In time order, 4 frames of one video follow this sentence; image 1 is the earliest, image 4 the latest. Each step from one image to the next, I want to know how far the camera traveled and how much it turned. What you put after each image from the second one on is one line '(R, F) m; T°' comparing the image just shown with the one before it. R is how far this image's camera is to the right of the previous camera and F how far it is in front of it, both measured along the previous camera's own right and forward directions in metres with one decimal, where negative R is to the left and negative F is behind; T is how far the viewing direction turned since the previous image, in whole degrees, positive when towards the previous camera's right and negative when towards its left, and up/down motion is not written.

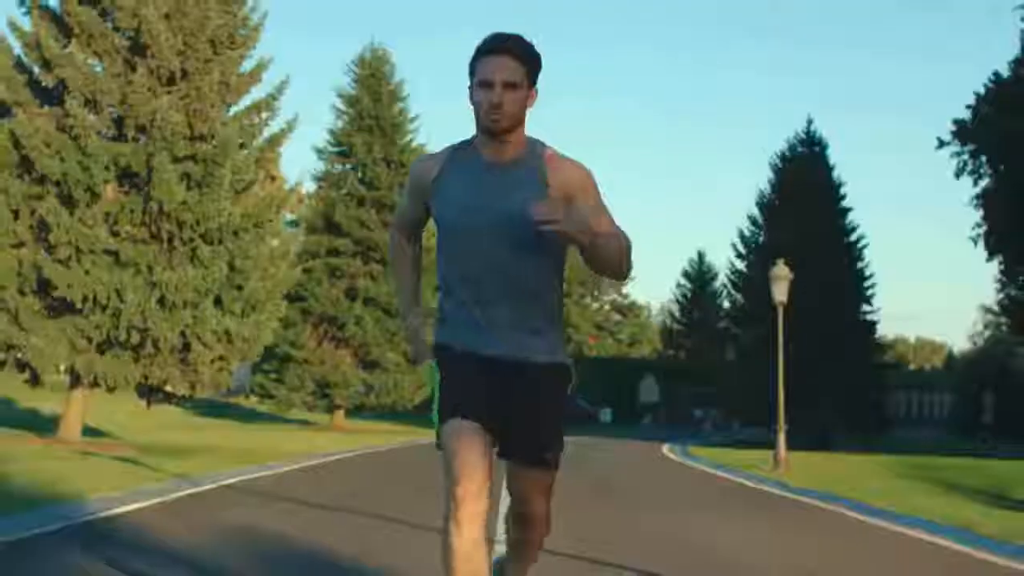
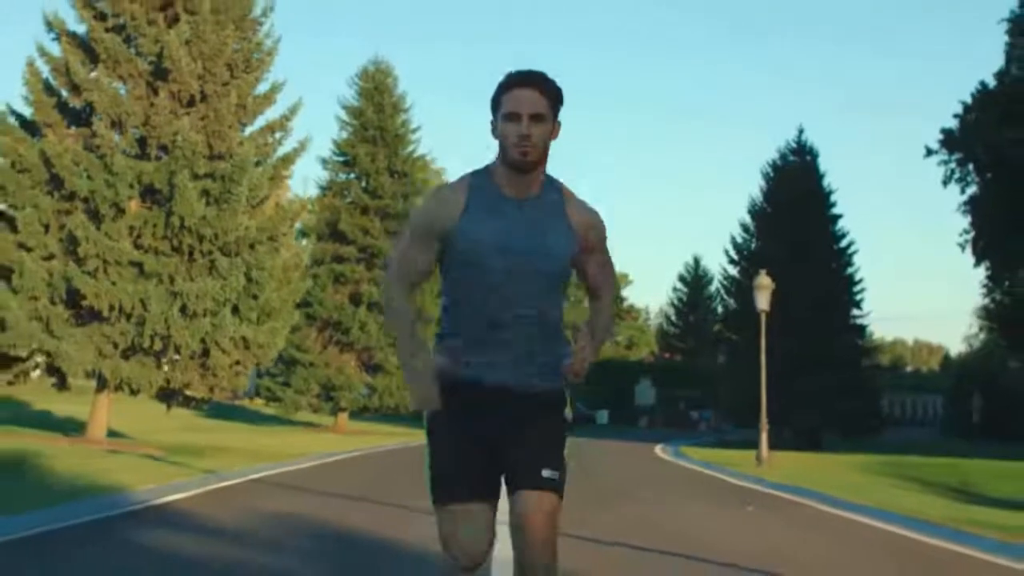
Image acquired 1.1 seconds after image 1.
(0.0, -1.5) m; 0°
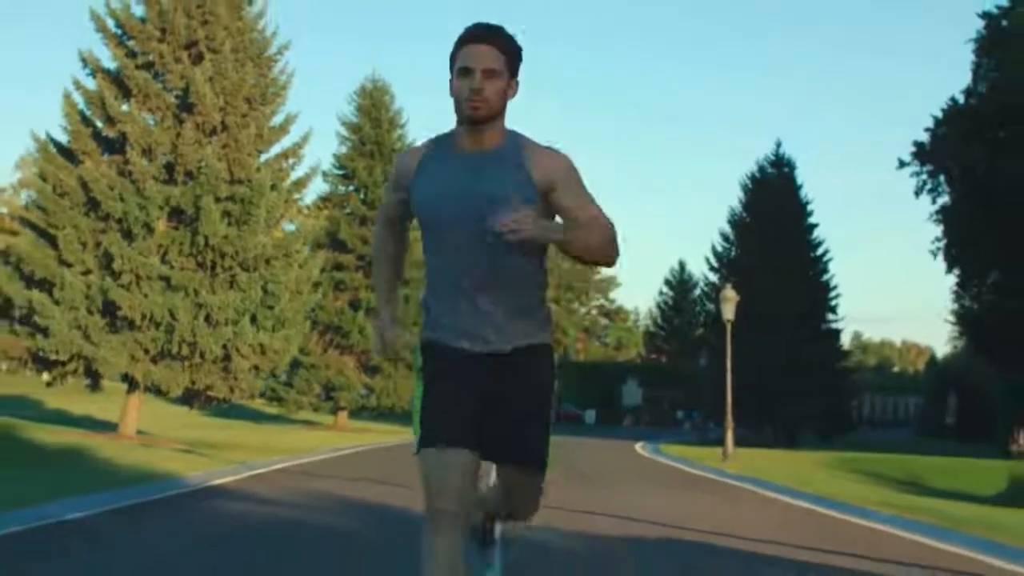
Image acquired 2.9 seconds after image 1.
(0.0, -2.7) m; 0°
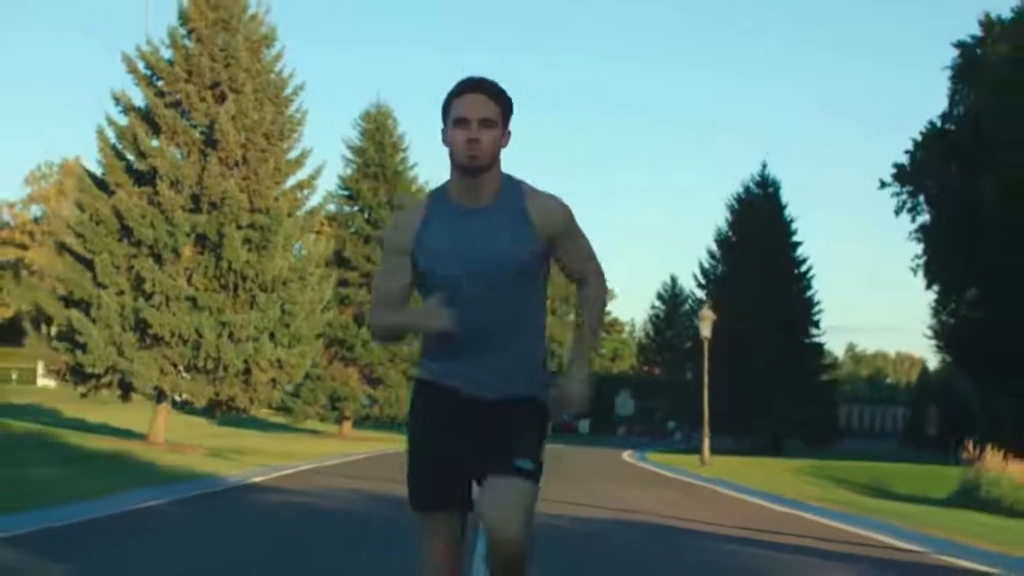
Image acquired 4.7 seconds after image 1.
(0.0, -2.5) m; 0°
